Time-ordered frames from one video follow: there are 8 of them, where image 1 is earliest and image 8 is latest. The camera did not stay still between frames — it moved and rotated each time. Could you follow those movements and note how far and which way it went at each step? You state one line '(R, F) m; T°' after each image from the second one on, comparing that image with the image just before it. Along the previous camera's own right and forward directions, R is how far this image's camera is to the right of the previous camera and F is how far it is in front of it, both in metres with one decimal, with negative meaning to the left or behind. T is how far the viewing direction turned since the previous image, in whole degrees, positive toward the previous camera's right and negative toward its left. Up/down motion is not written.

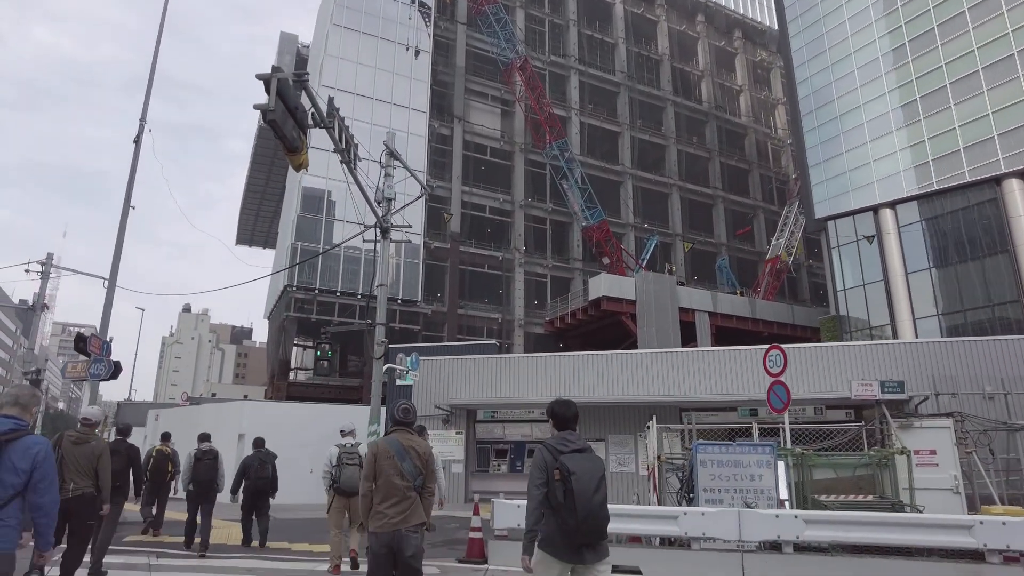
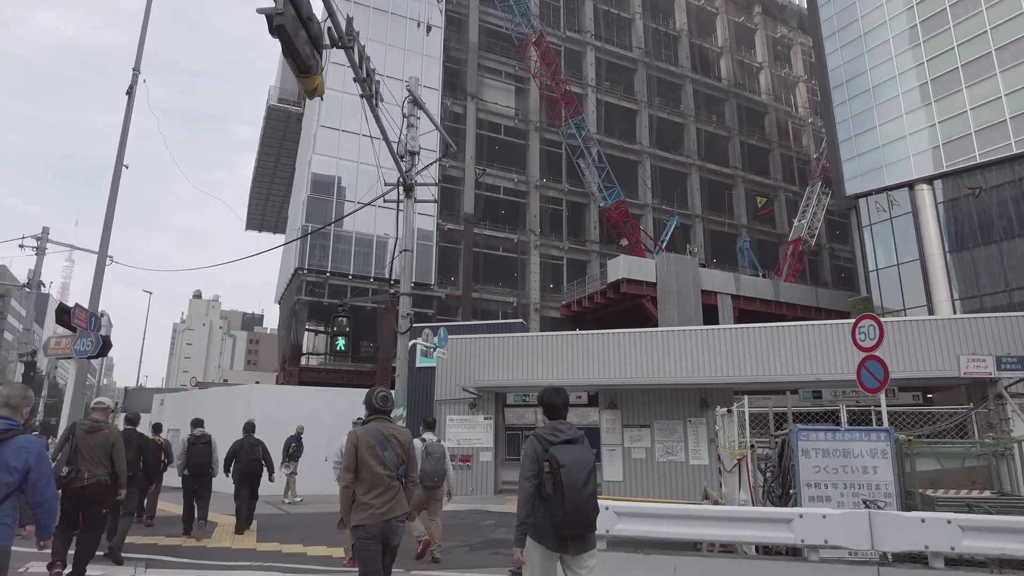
(-0.3, +0.9) m; -1°
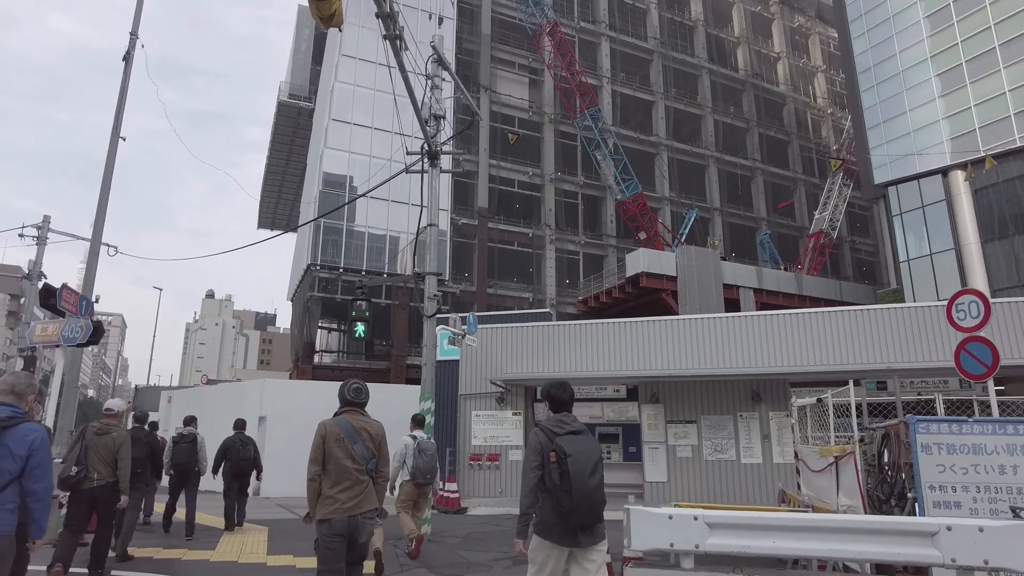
(-0.2, +0.7) m; -1°
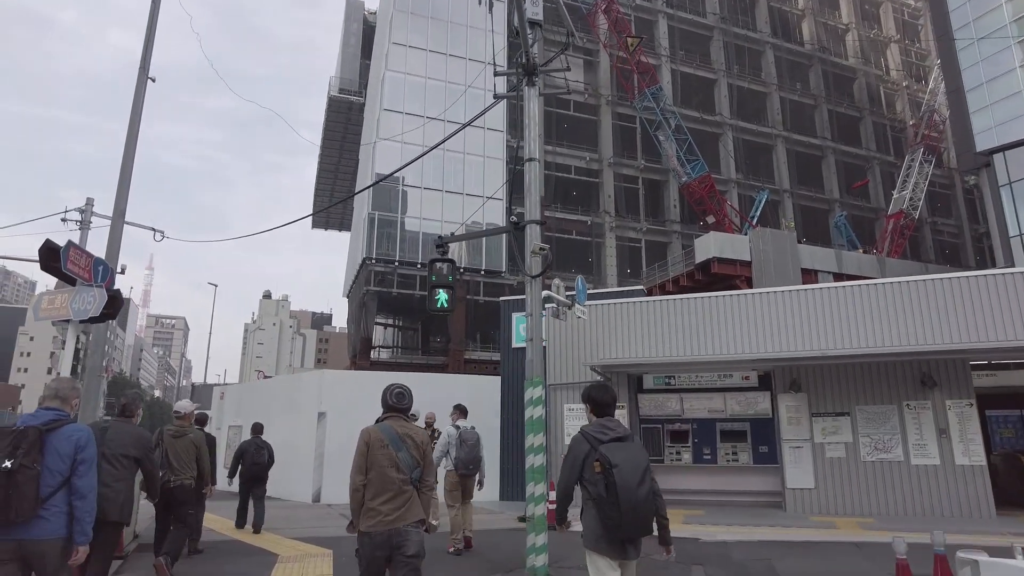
(-0.5, +1.3) m; -4°
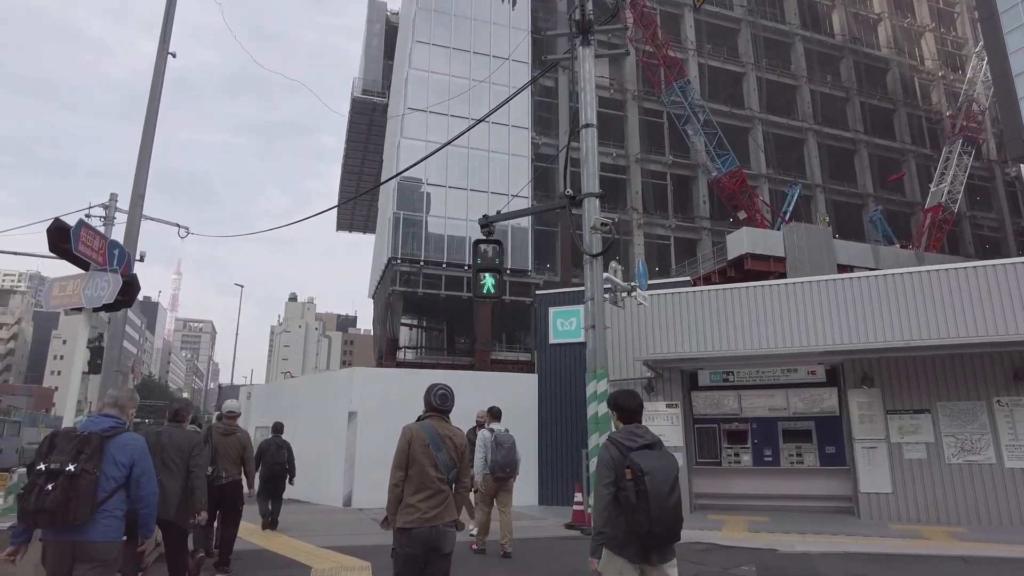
(-0.2, +0.5) m; -2°
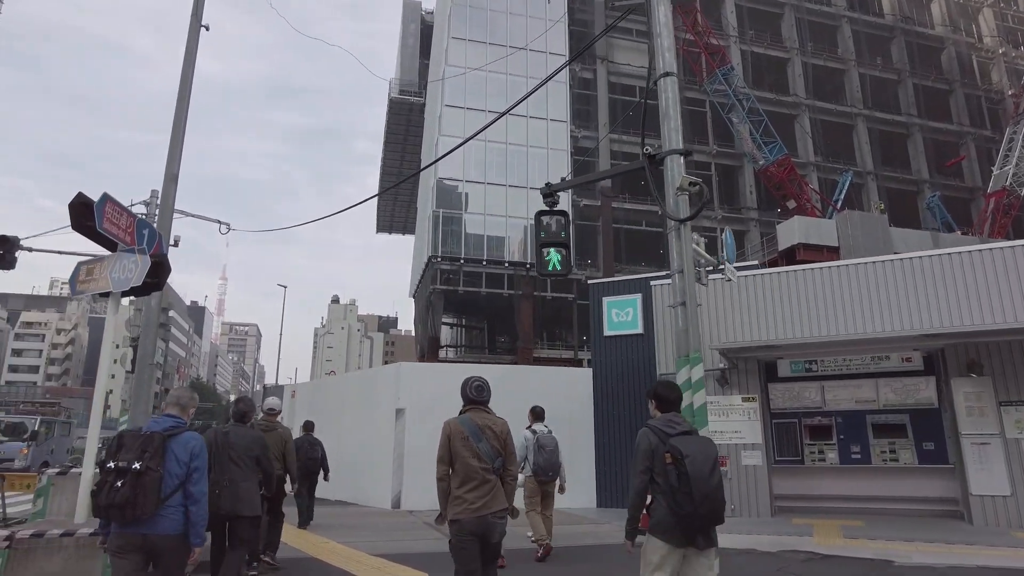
(-0.2, +0.5) m; -3°
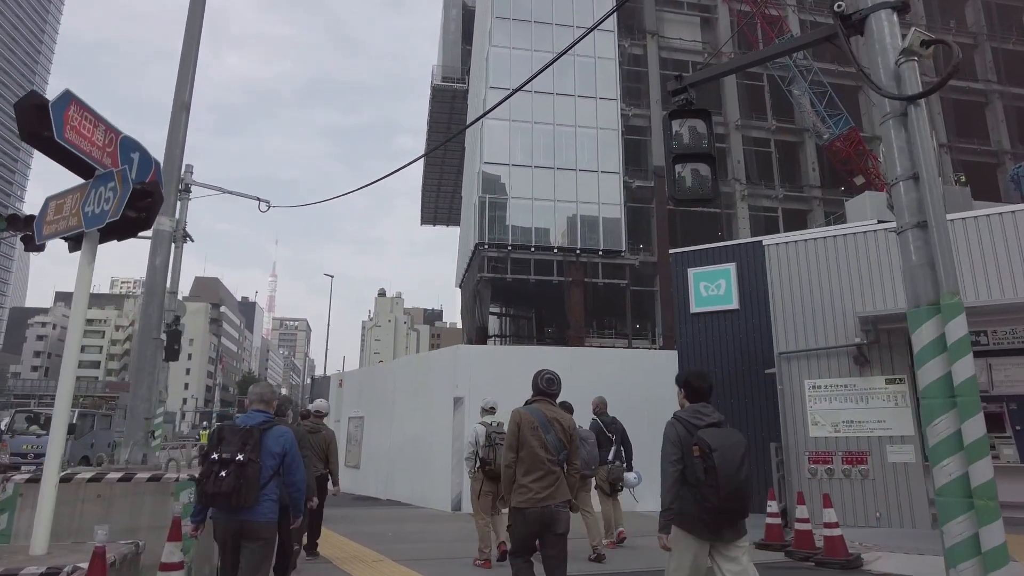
(-0.3, +1.0) m; -4°
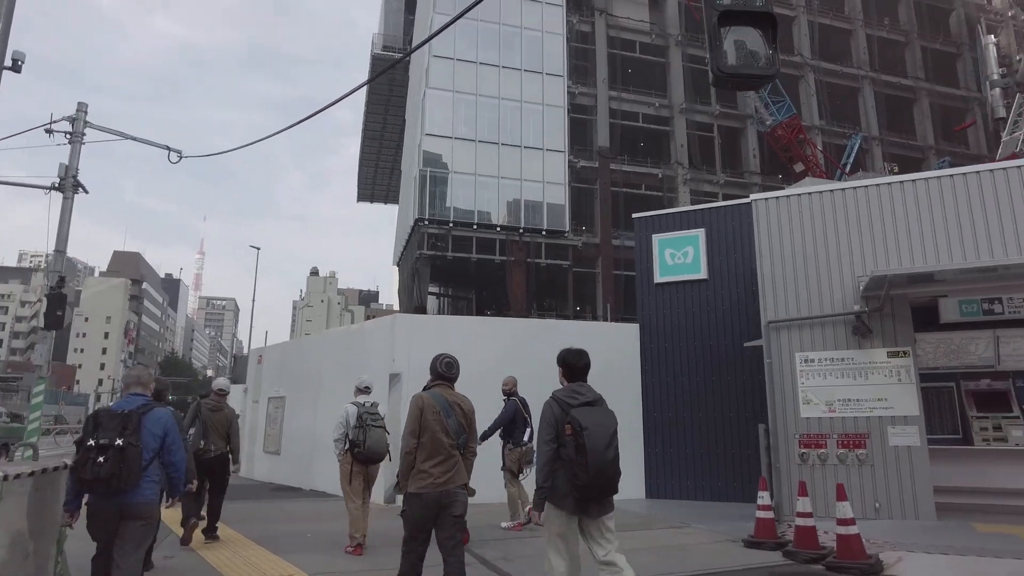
(-0.1, +0.8) m; +5°
